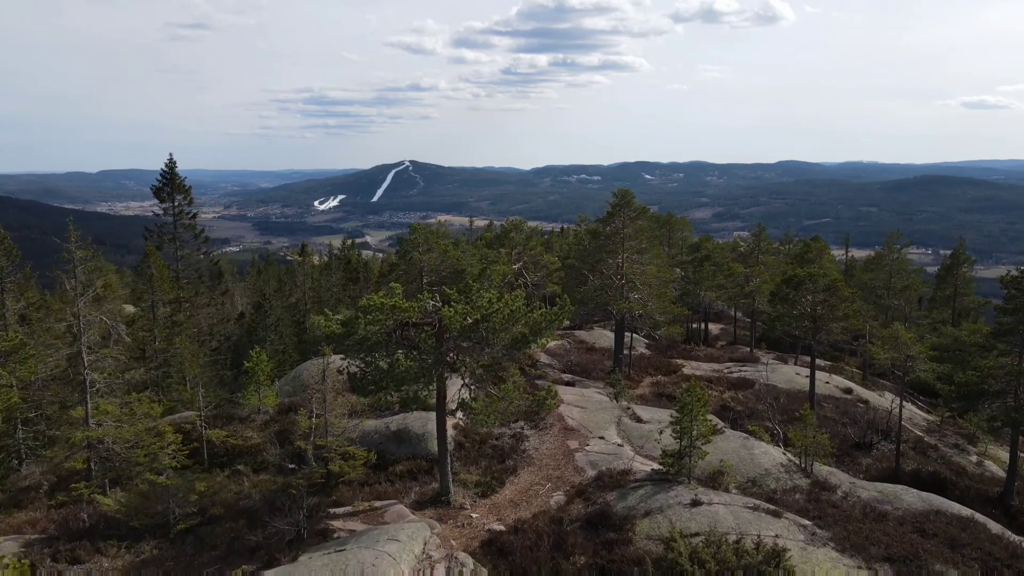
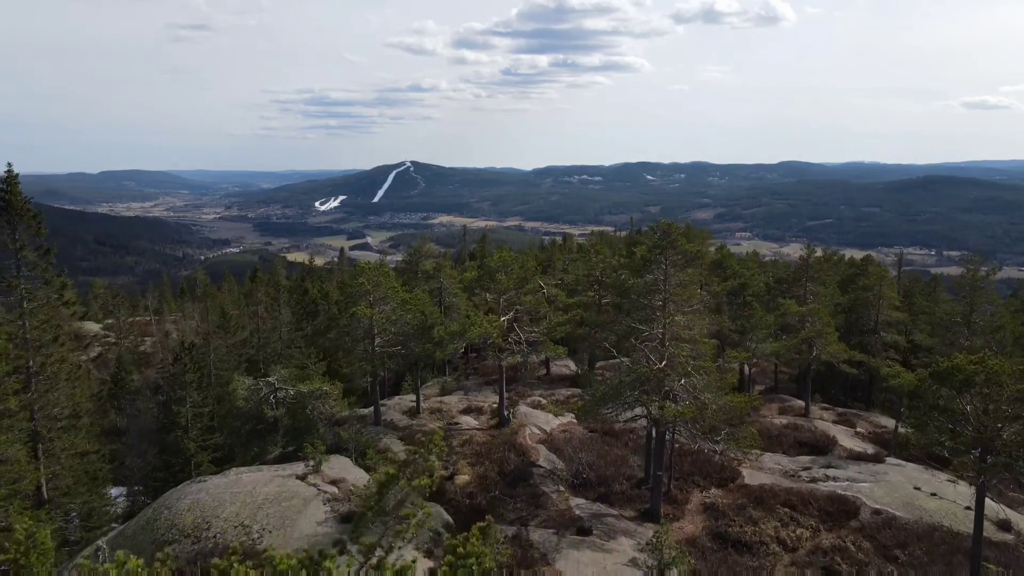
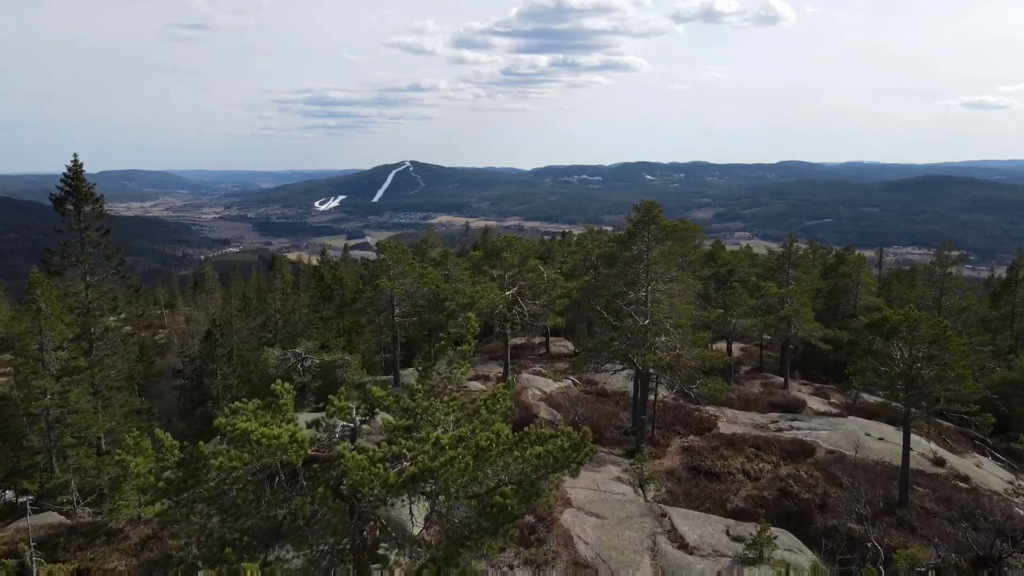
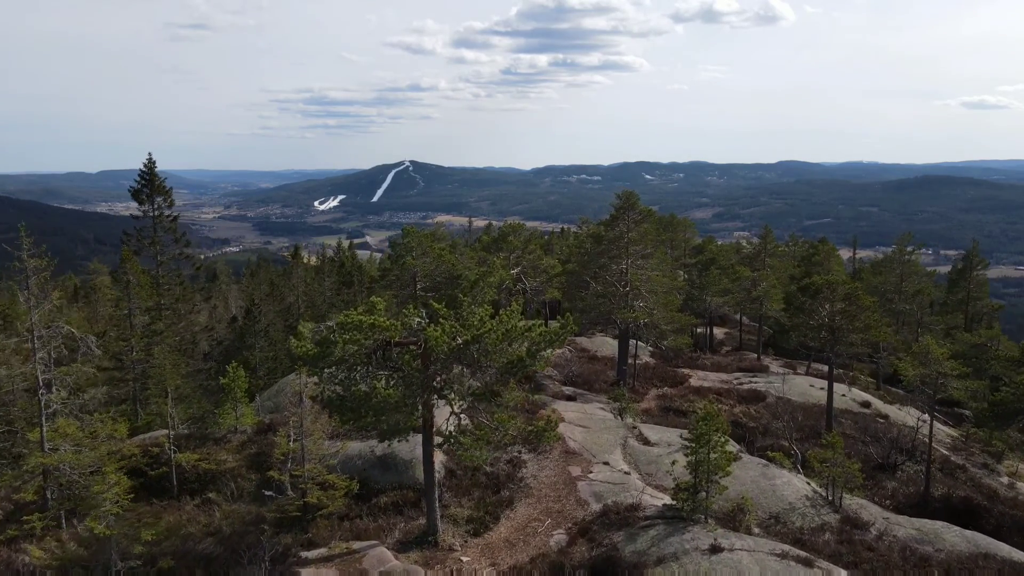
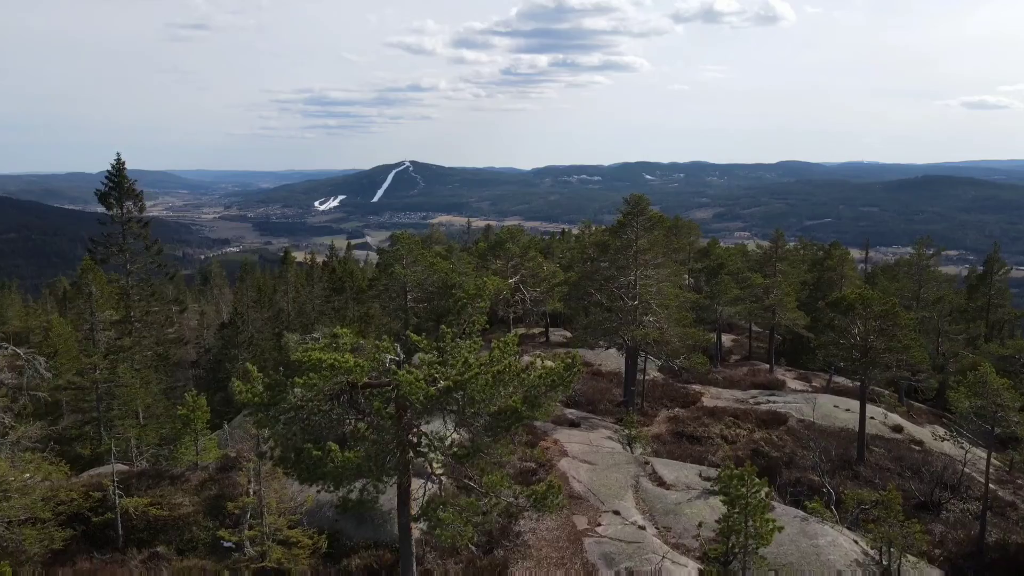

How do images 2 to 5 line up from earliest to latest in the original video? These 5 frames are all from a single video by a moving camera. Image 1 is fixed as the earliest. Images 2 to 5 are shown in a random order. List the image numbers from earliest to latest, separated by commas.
4, 5, 3, 2
